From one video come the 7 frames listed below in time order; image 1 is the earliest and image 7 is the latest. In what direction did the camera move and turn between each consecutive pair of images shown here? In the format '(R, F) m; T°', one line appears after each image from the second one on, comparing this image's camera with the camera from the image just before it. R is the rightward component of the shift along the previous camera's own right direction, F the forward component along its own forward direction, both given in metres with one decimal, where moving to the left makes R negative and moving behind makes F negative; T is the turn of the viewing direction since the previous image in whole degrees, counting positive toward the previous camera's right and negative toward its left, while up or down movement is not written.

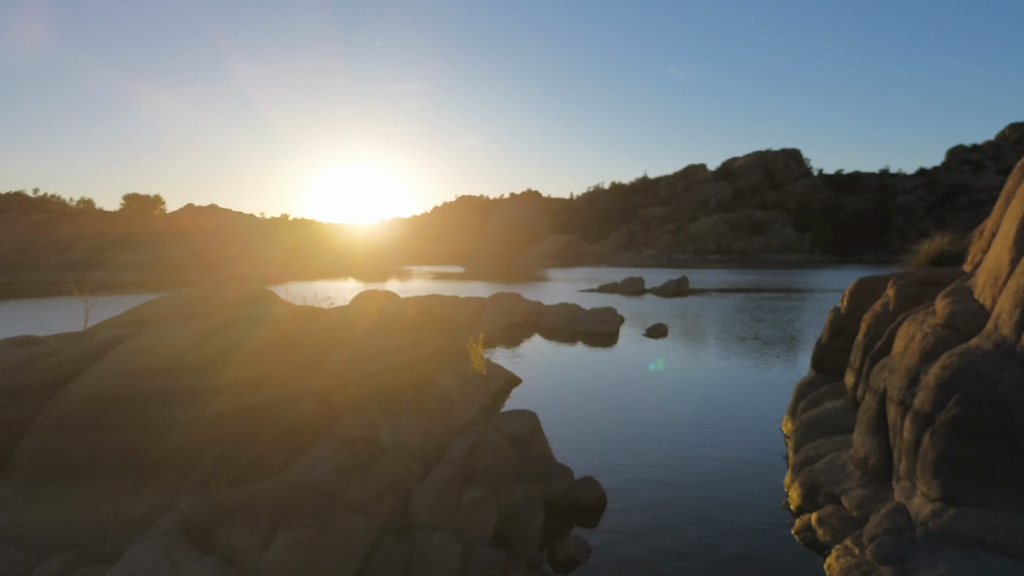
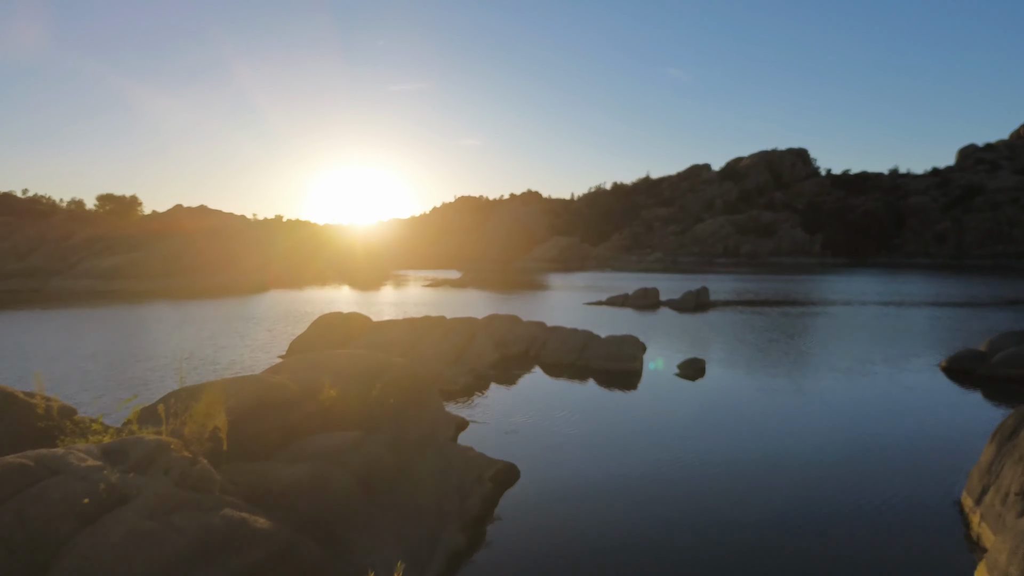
(+0.2, +5.7) m; 0°
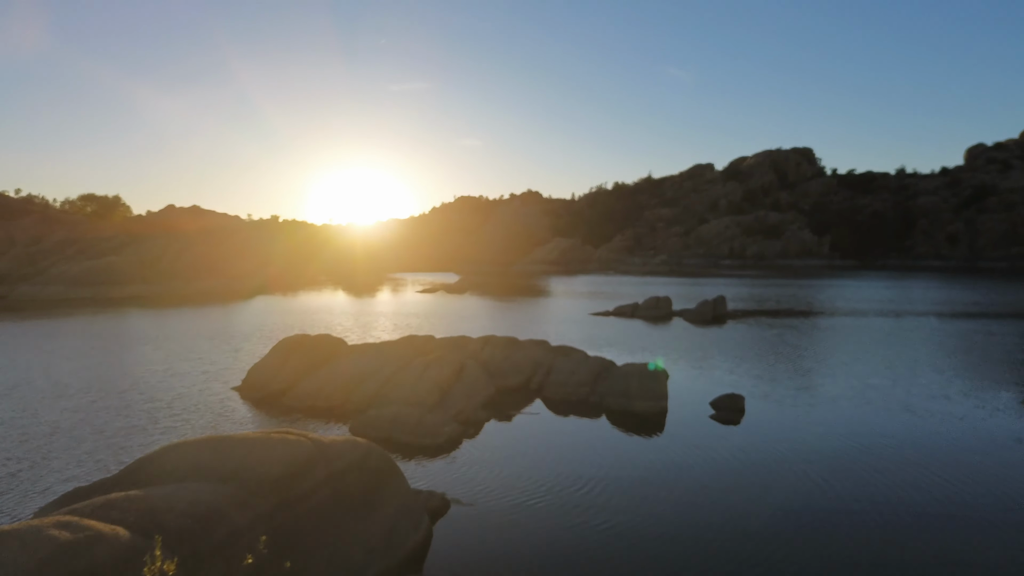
(+0.1, +3.8) m; 0°
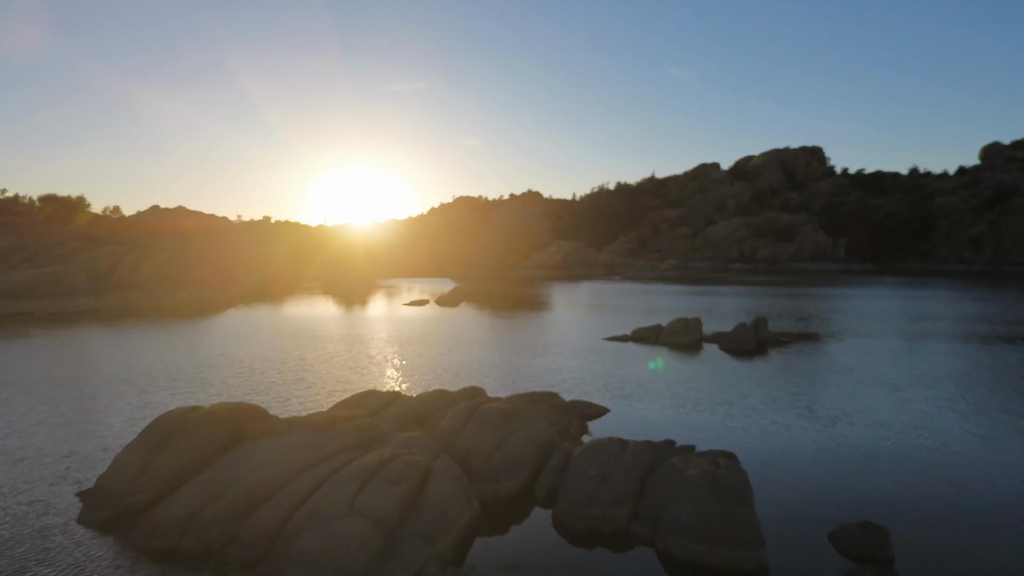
(+0.1, +7.0) m; 0°
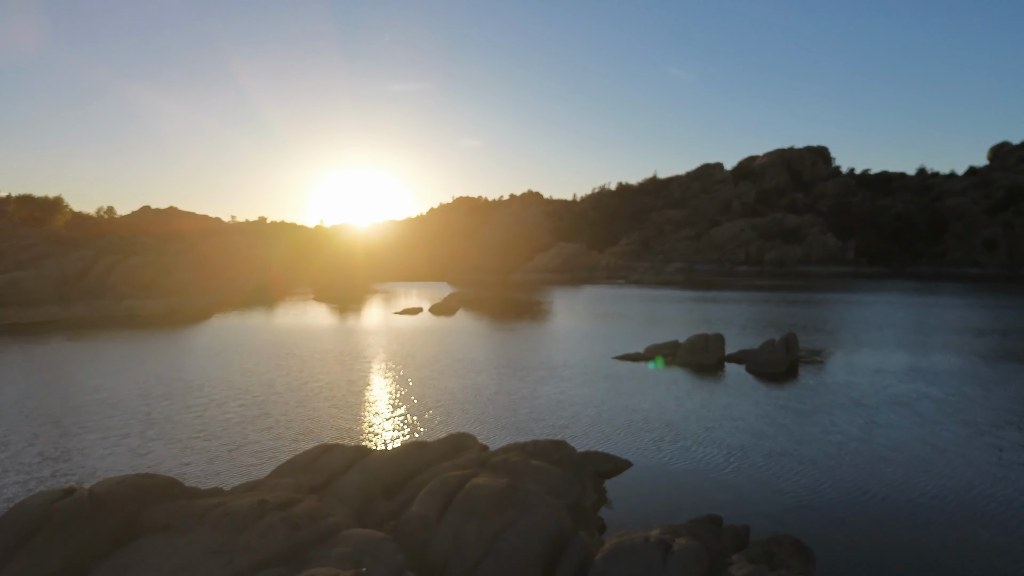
(+0.1, +3.9) m; 0°
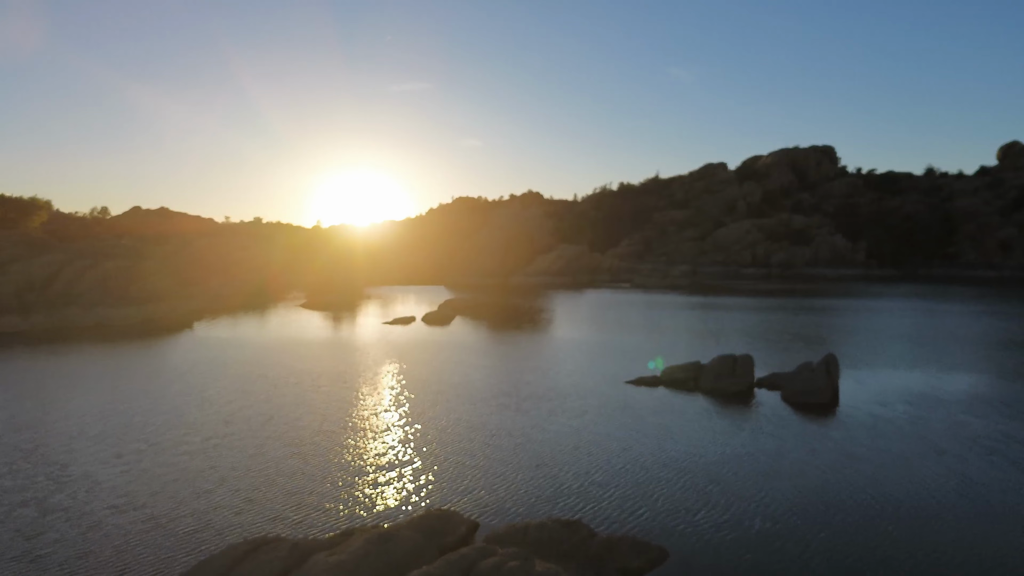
(0.0, +3.9) m; 0°
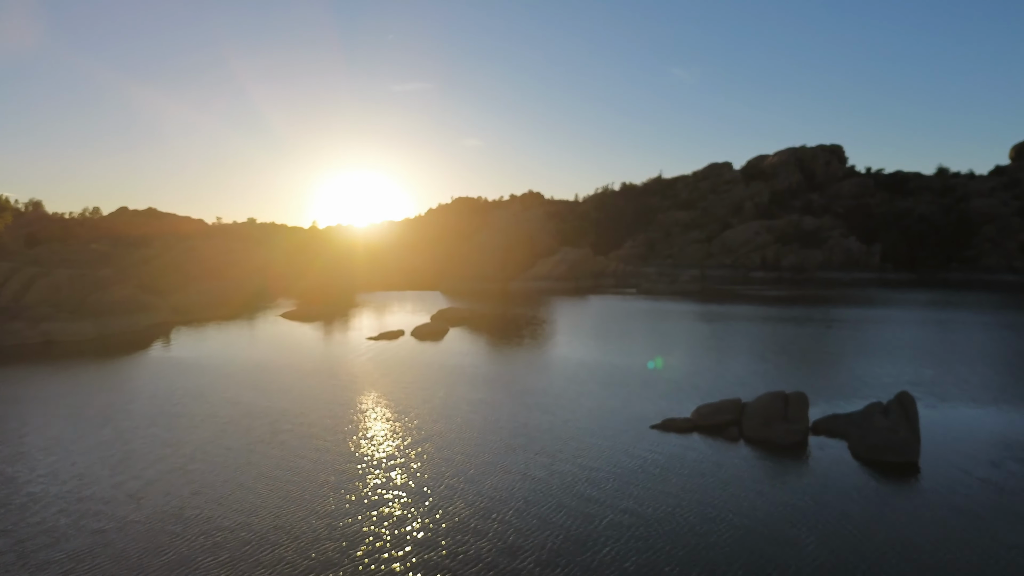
(0.0, +5.2) m; 0°
